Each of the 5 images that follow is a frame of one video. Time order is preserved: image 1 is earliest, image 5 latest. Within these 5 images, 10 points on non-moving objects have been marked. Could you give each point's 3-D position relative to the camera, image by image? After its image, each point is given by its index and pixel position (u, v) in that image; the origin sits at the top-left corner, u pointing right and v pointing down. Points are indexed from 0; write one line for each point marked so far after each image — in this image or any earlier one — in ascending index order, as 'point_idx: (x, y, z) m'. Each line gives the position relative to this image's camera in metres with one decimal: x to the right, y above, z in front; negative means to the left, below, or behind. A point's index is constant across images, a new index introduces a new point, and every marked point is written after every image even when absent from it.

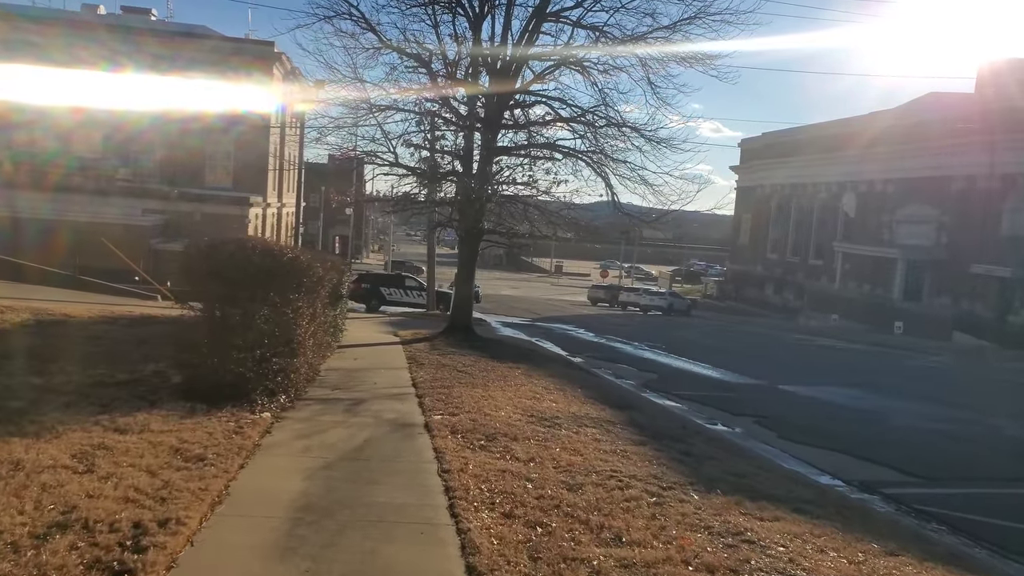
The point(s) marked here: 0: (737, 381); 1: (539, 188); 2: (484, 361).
0: (+5.5, -2.3, +16.6) m
1: (+0.7, +2.5, +17.2) m
2: (-0.6, -1.4, +13.6) m
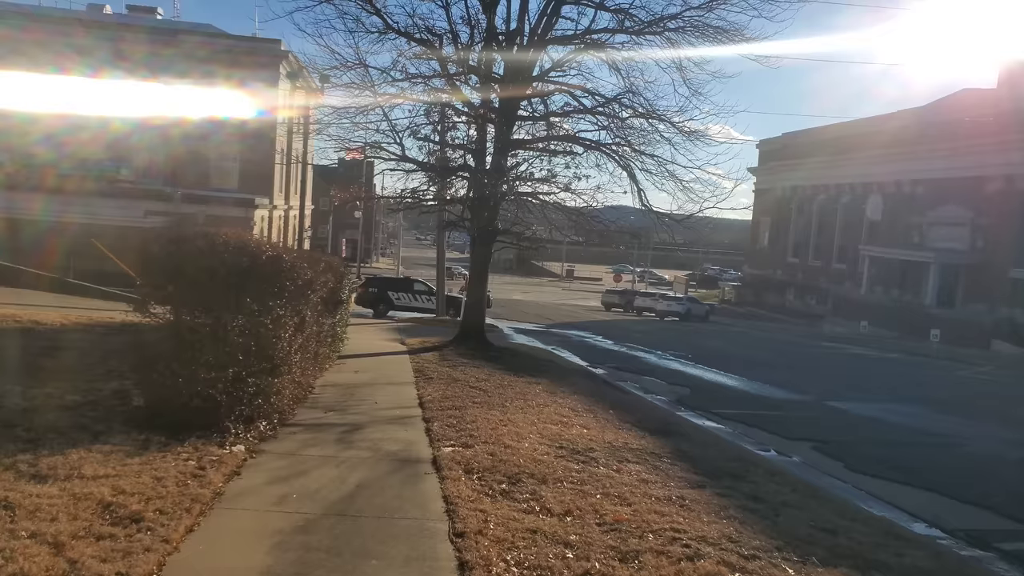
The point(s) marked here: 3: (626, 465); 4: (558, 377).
0: (+5.9, -2.4, +15.1) m
1: (+1.1, +2.4, +15.7) m
2: (-0.2, -1.5, +12.1) m
3: (+1.2, -1.8, +6.9) m
4: (+0.9, -1.7, +13.1) m
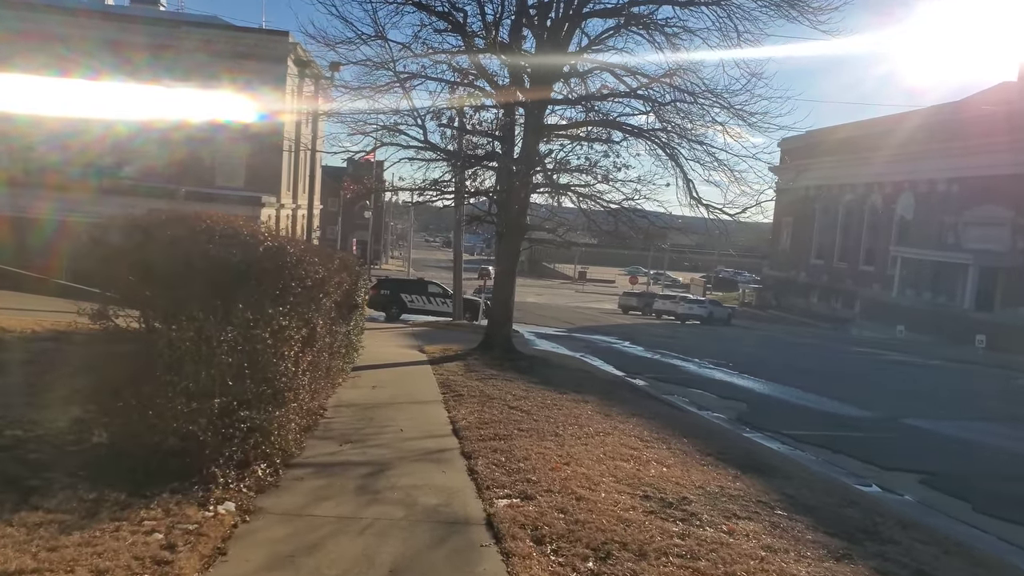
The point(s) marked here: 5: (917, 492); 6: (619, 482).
0: (+6.6, -2.4, +13.3) m
1: (+1.8, +2.3, +14.1) m
2: (+0.4, -1.6, +10.5) m
3: (+1.7, -1.8, +5.2) m
4: (+1.5, -1.7, +11.4) m
5: (+4.8, -2.4, +8.0) m
6: (+0.9, -1.7, +6.0) m
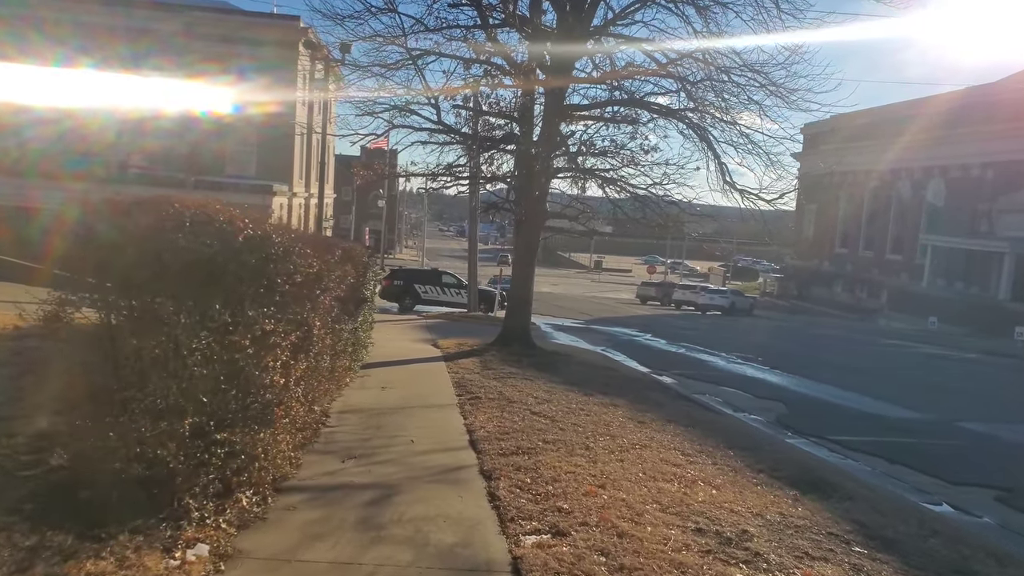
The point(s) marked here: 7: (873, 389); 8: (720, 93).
0: (+6.9, -2.3, +12.4) m
1: (+2.1, +2.5, +13.1) m
2: (+0.7, -1.5, +9.6) m
3: (+1.9, -1.8, +4.3) m
4: (+1.8, -1.6, +10.6) m
5: (+5.0, -2.3, +7.1) m
6: (+1.1, -1.7, +5.1) m
7: (+8.6, -2.4, +16.2) m
8: (+4.1, +3.8, +13.5) m
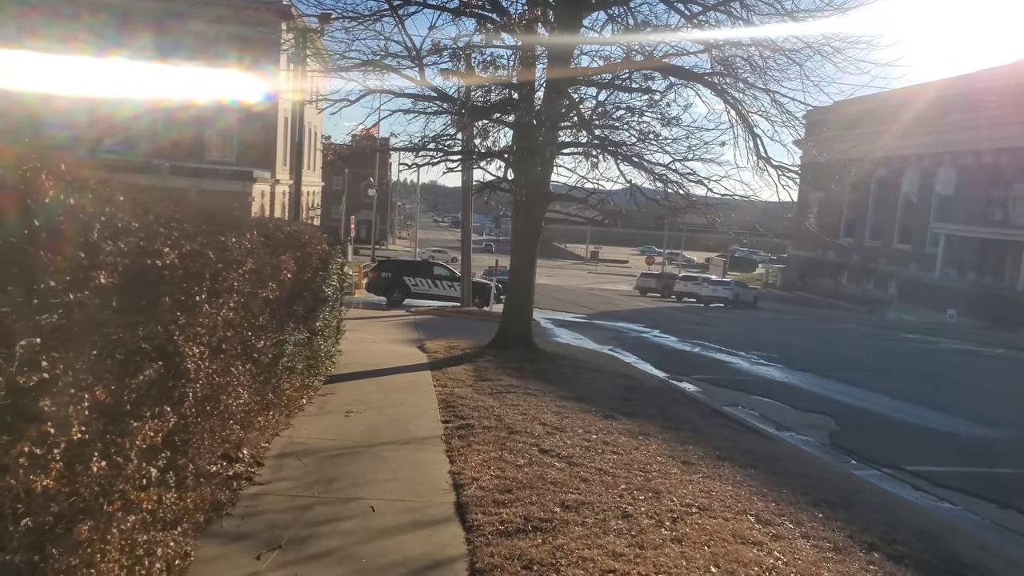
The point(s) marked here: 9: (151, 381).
0: (+6.9, -2.2, +10.4) m
1: (+2.1, +2.6, +11.1) m
2: (+0.7, -1.4, +7.6) m
3: (+2.0, -1.8, +2.4) m
4: (+1.8, -1.6, +8.6) m
5: (+5.0, -2.3, +5.2) m
6: (+1.2, -1.7, +3.1) m
7: (+8.5, -2.2, +14.3) m
8: (+4.0, +3.9, +11.5) m
9: (-1.5, -0.4, +2.9) m
